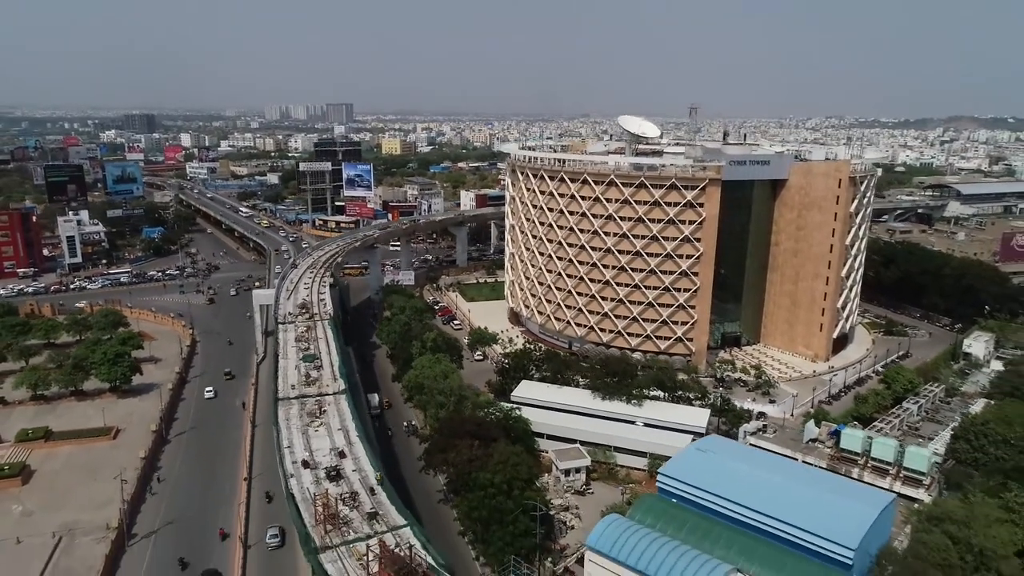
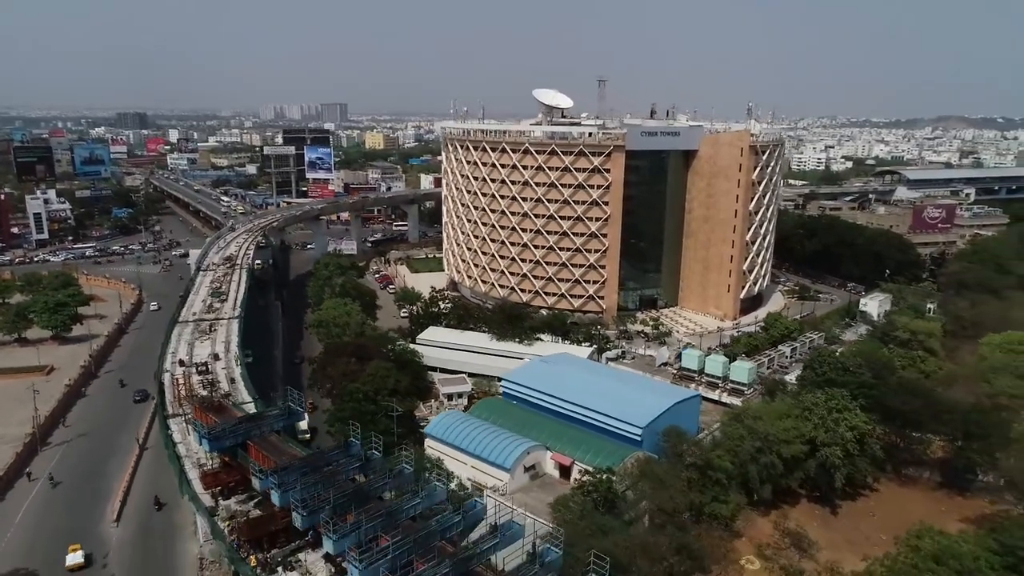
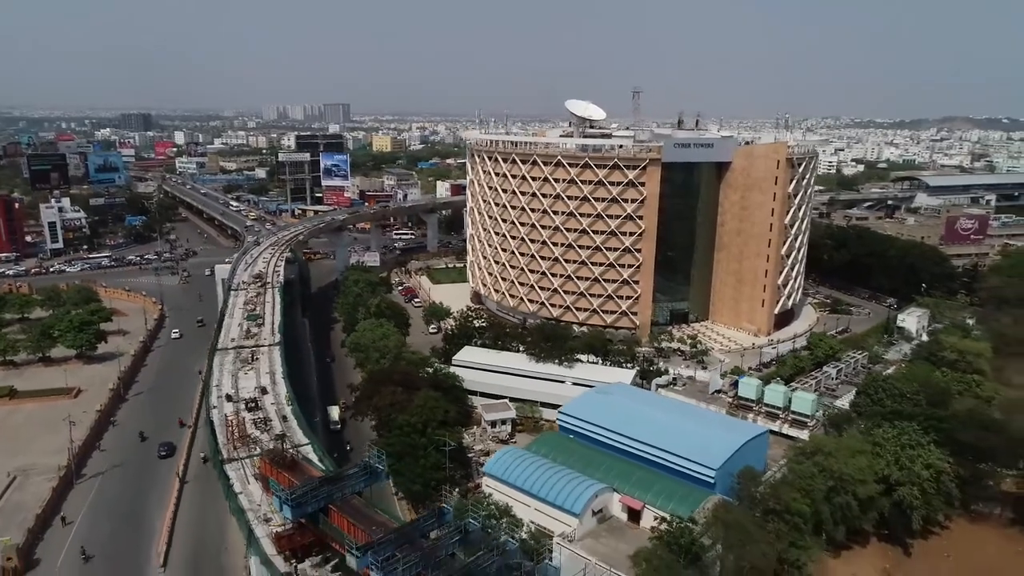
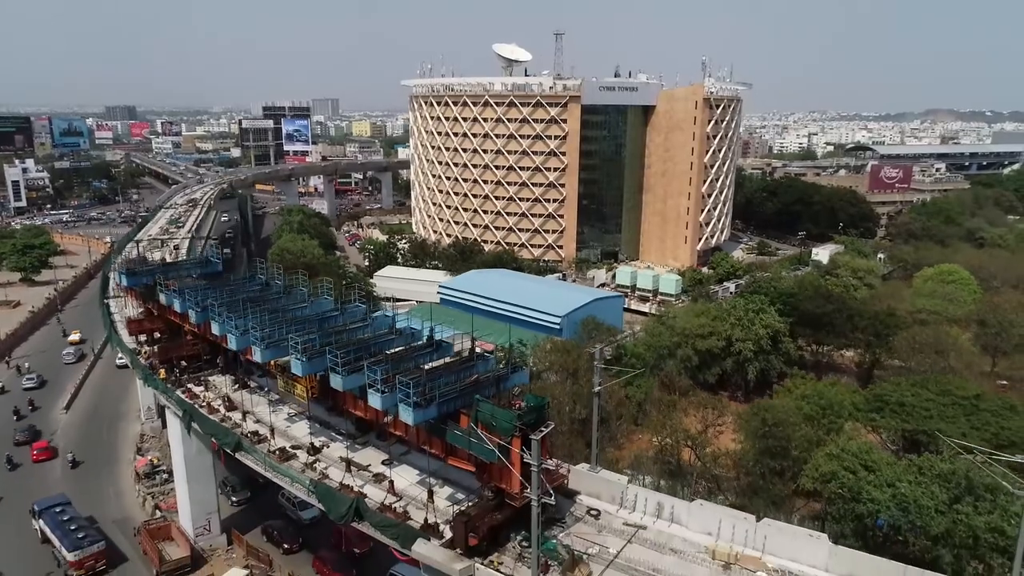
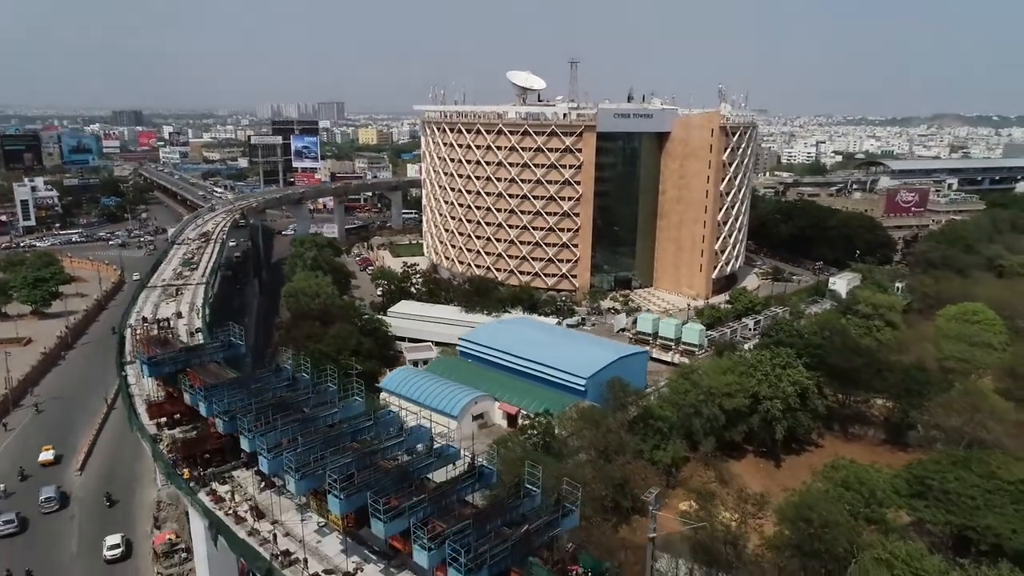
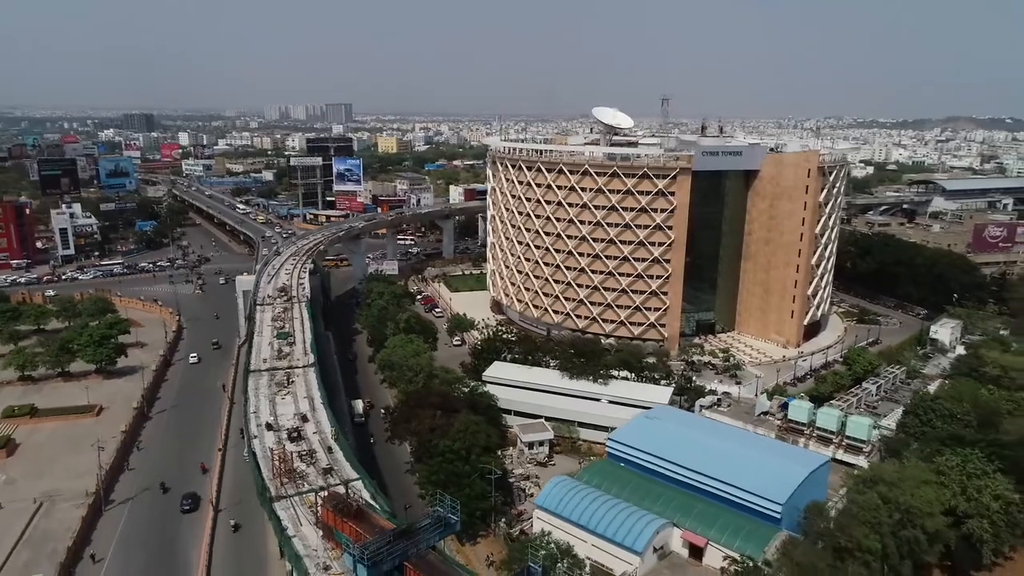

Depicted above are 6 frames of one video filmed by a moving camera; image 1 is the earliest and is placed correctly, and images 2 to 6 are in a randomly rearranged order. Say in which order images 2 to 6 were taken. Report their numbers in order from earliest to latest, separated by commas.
6, 3, 2, 5, 4
